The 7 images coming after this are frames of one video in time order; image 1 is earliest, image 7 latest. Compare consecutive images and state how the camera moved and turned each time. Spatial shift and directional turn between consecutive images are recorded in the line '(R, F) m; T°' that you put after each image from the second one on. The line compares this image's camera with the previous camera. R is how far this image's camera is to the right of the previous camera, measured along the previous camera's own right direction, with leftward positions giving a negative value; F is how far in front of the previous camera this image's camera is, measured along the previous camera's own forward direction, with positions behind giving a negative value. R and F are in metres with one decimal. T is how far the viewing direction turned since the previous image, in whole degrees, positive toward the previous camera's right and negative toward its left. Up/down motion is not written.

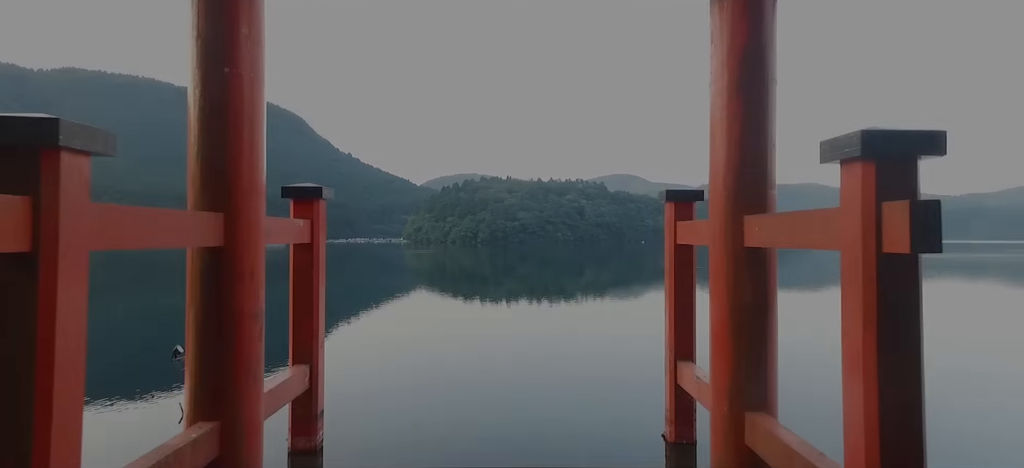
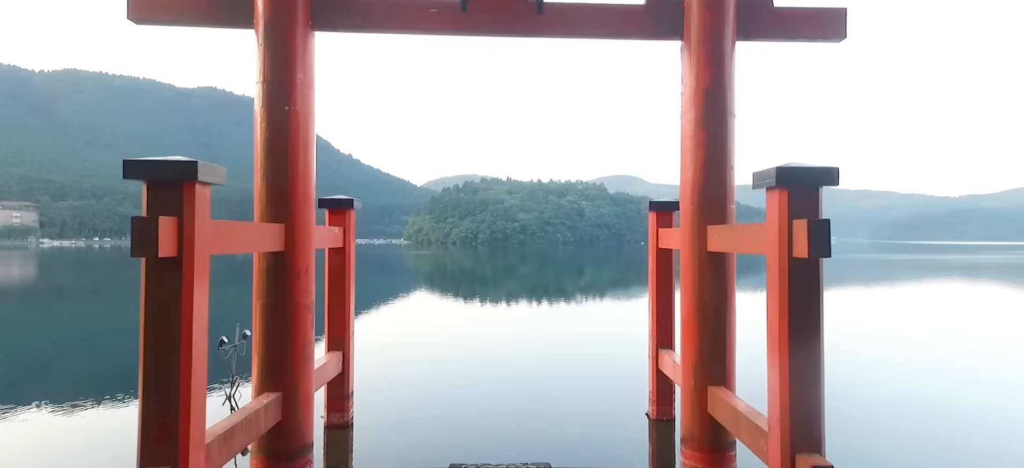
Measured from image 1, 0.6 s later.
(0.0, -0.6) m; 0°
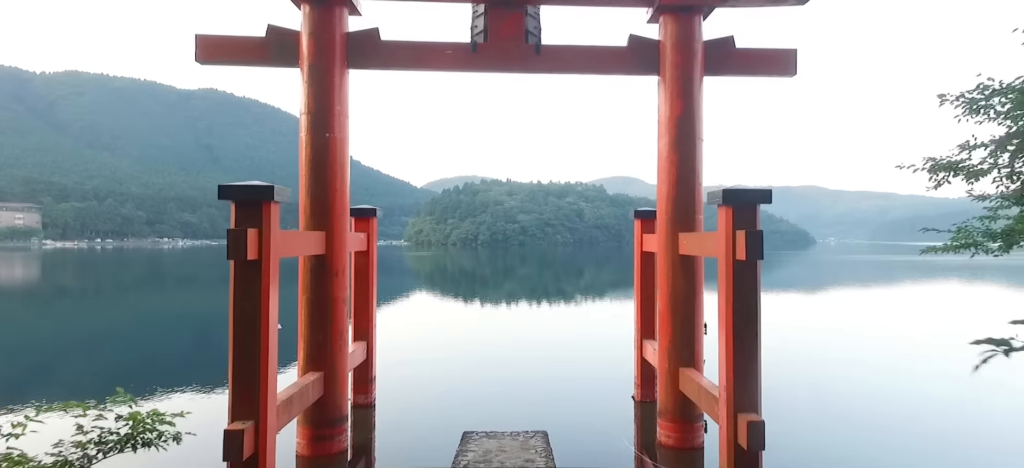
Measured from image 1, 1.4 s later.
(0.0, -0.6) m; 0°
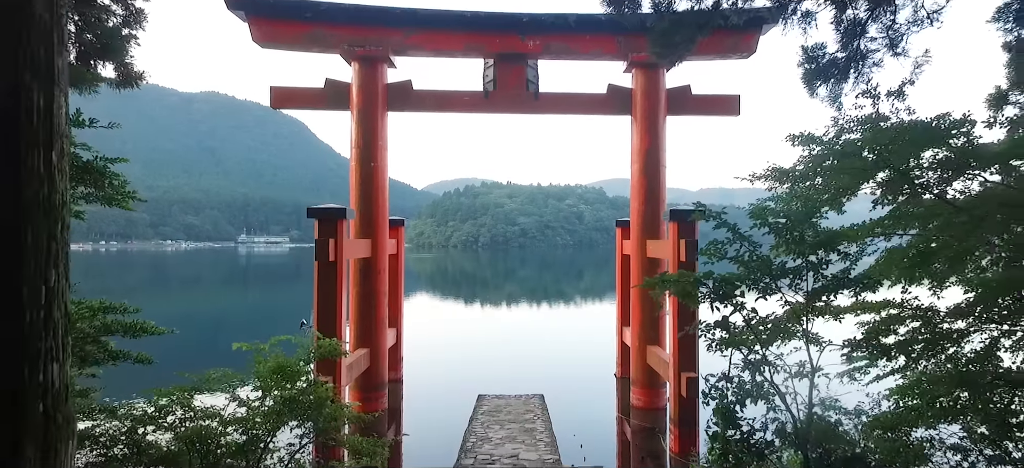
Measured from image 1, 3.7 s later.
(0.0, -1.0) m; 0°
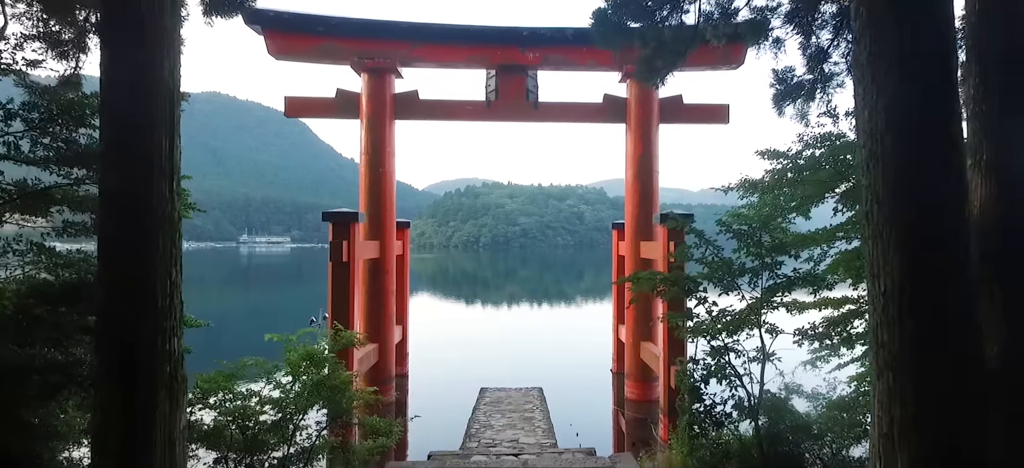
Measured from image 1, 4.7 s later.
(0.0, -0.3) m; 0°
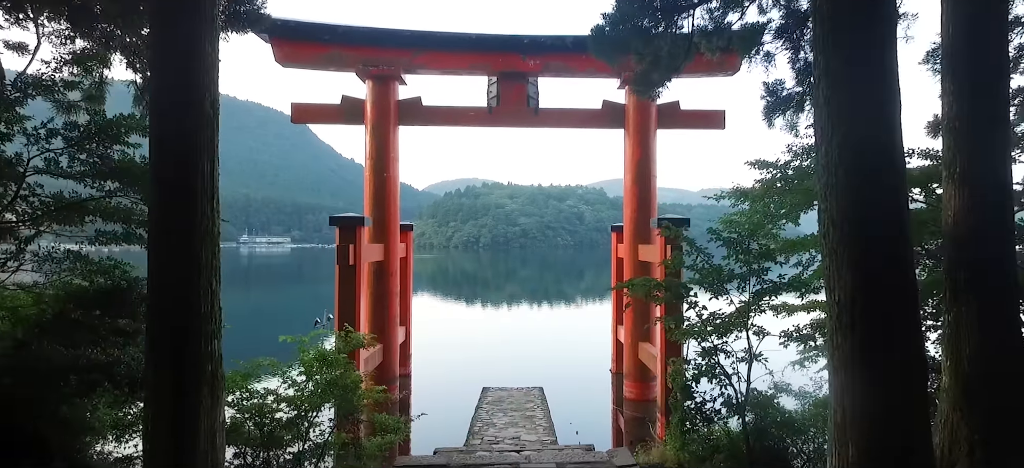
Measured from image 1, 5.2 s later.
(0.0, -0.1) m; 0°
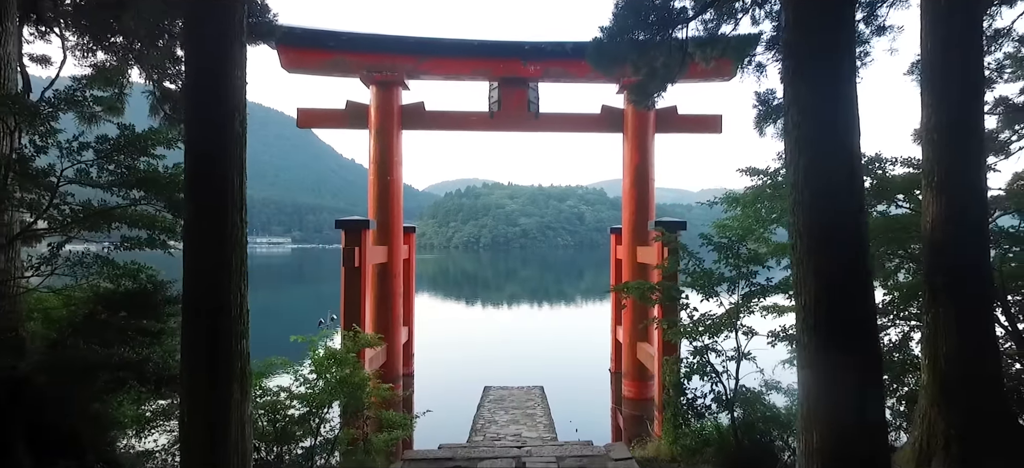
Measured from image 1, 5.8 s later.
(0.0, -0.1) m; 0°
